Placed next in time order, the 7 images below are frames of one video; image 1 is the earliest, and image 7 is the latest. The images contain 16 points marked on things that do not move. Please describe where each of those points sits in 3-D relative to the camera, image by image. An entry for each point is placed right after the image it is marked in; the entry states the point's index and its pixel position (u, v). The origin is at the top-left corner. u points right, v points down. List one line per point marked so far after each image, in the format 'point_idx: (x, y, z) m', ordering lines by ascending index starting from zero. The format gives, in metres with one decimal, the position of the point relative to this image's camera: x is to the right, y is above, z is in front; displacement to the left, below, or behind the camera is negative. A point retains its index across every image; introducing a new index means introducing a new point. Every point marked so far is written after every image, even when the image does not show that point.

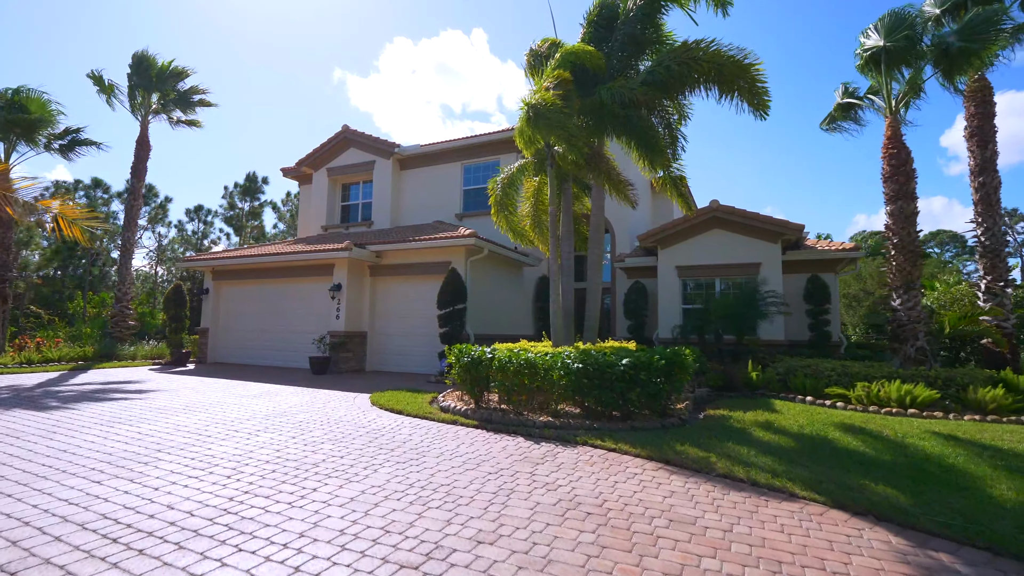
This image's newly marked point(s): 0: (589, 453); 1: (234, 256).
0: (+1.0, -2.1, +6.3) m
1: (-9.0, +1.0, +16.2) m
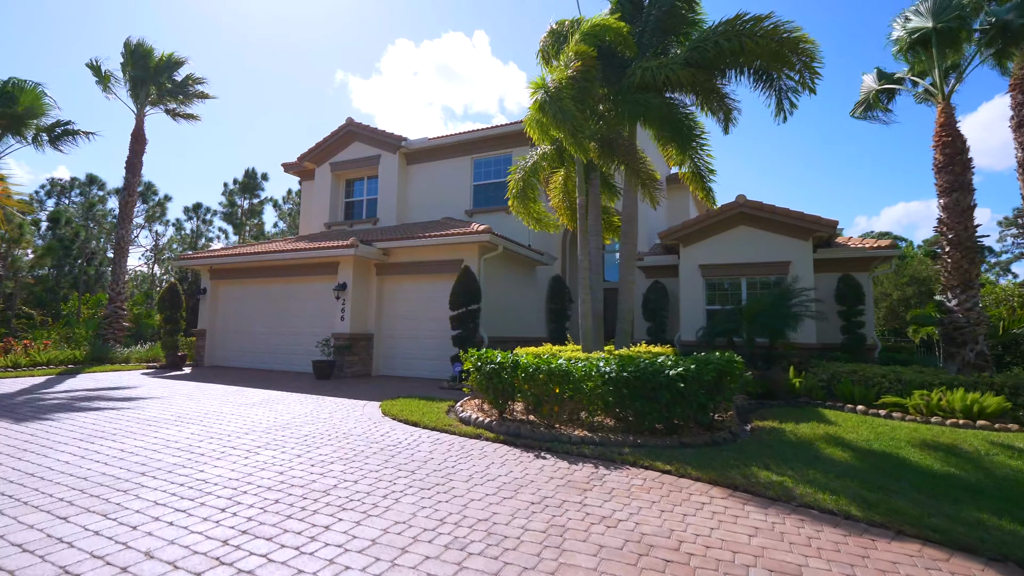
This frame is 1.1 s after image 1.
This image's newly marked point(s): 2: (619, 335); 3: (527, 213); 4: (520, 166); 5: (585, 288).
0: (+1.4, -2.0, +5.5) m
1: (-8.5, +1.0, +15.4) m
2: (+1.9, -0.8, +8.7) m
3: (+0.3, +1.5, +10.6) m
4: (+0.2, +2.5, +10.5) m
5: (+1.3, 0.0, +8.6) m
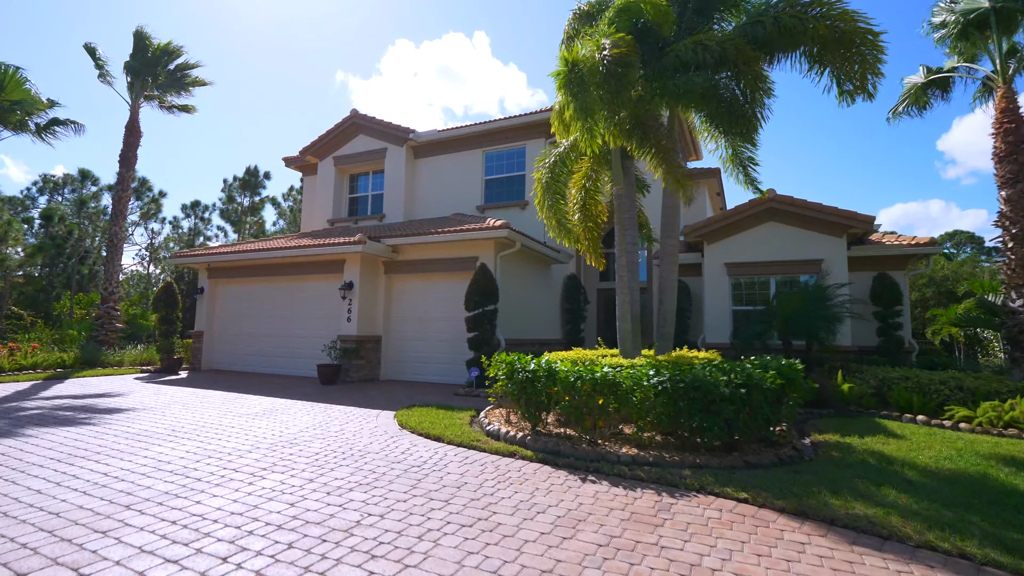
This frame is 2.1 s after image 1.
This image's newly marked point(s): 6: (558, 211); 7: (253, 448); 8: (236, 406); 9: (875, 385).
0: (+1.9, -2.0, +4.6) m
1: (-8.1, +1.1, +14.5) m
2: (+2.3, -0.8, +7.9) m
3: (+0.8, +1.5, +9.8) m
4: (+0.6, +2.5, +9.7) m
5: (+1.7, 0.0, +7.8) m
6: (+0.9, +1.5, +9.7) m
7: (-3.1, -1.9, +6.1) m
8: (-5.0, -2.2, +9.2) m
9: (+6.7, -1.8, +9.3) m
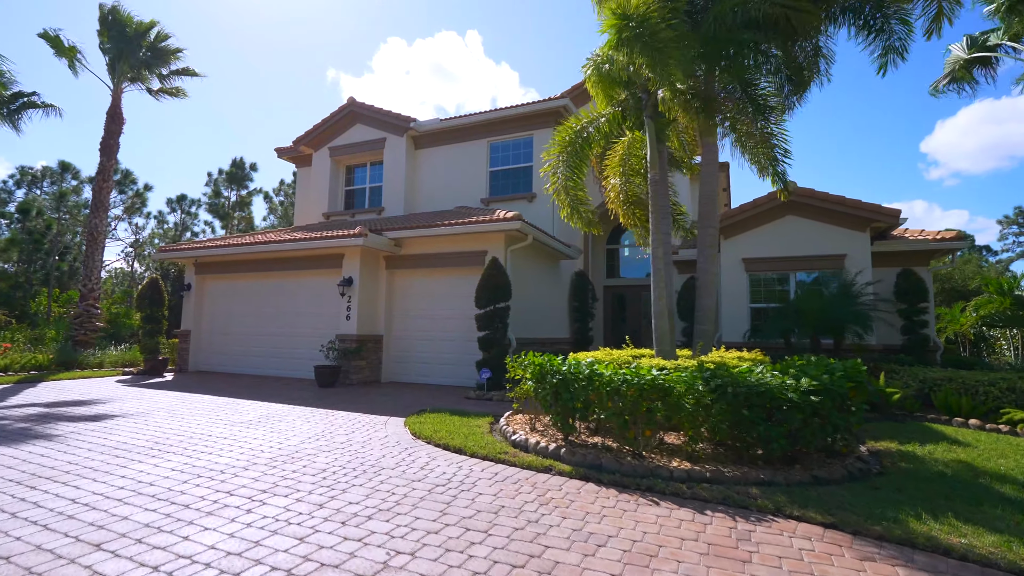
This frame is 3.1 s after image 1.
0: (+2.3, -1.9, +4.0) m
1: (-7.9, +1.2, +13.6) m
2: (+2.7, -0.7, +7.3) m
3: (+1.1, +1.6, +9.1) m
4: (+0.9, +2.6, +9.0) m
5: (+2.1, +0.1, +7.1) m
6: (+1.2, +1.6, +9.0) m
7: (-2.8, -1.9, +5.3) m
8: (-4.7, -2.1, +8.4) m
9: (+7.0, -1.7, +8.7) m
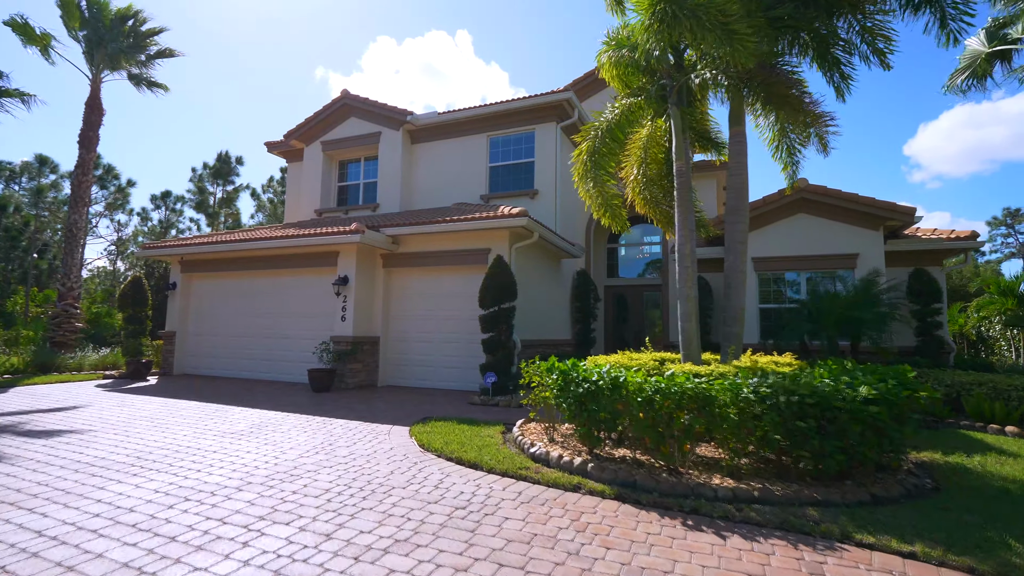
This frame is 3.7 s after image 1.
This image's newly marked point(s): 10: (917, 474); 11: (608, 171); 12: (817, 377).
0: (+2.5, -1.9, +3.5) m
1: (-7.8, +1.2, +13.0) m
2: (+2.9, -0.7, +6.8) m
3: (+1.2, +1.6, +8.6) m
4: (+1.1, +2.6, +8.5) m
5: (+2.3, +0.1, +6.6) m
6: (+1.3, +1.6, +8.5) m
7: (-2.5, -1.8, +4.7) m
8: (-4.6, -2.0, +7.7) m
9: (+7.2, -1.7, +8.3) m
10: (+4.2, -1.9, +5.3) m
11: (+1.4, +2.0, +8.5) m
12: (+3.1, -0.9, +5.0) m
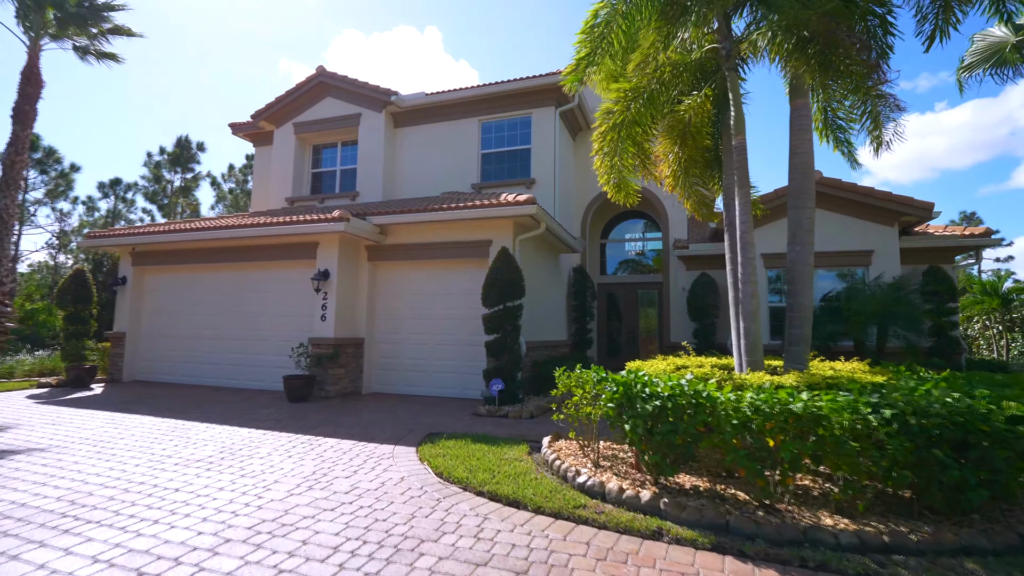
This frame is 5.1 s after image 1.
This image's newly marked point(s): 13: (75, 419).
0: (+3.1, -1.9, +2.6) m
1: (-7.8, +1.3, +11.4) m
2: (+3.2, -0.7, +5.9) m
3: (+1.5, +1.6, +7.6) m
4: (+1.4, +2.7, +7.5) m
5: (+2.6, +0.2, +5.7) m
6: (+1.6, +1.7, +7.5) m
7: (-2.0, -1.8, +3.5) m
8: (-4.3, -2.0, +6.4) m
9: (+7.4, -1.7, +7.7) m
10: (+4.7, -1.9, +4.5) m
11: (+1.7, +2.0, +7.5) m
12: (+3.5, -0.8, +4.2) m
13: (-6.9, -2.1, +7.9) m
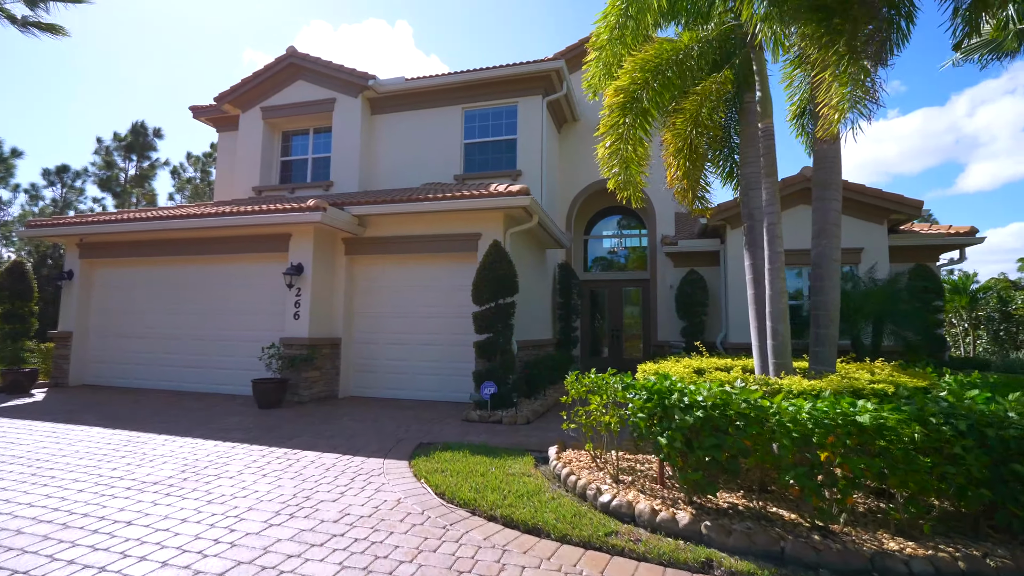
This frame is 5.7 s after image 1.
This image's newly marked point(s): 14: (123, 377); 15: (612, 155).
0: (+3.3, -1.9, +2.2) m
1: (-8.1, +1.4, +10.3) m
2: (+3.3, -0.6, +5.5) m
3: (+1.5, +1.7, +7.1) m
4: (+1.3, +2.7, +6.9) m
5: (+2.7, +0.2, +5.2) m
6: (+1.6, +1.7, +7.0) m
7: (-1.8, -1.7, +2.8) m
8: (-4.2, -1.9, +5.5) m
9: (+7.4, -1.6, +7.6) m
10: (+4.8, -1.9, +4.2) m
11: (+1.6, +2.1, +7.0) m
12: (+3.7, -0.8, +3.8) m
13: (-6.9, -2.0, +6.9) m
14: (-8.6, -2.0, +11.1) m
15: (+1.4, +1.8, +7.1) m
